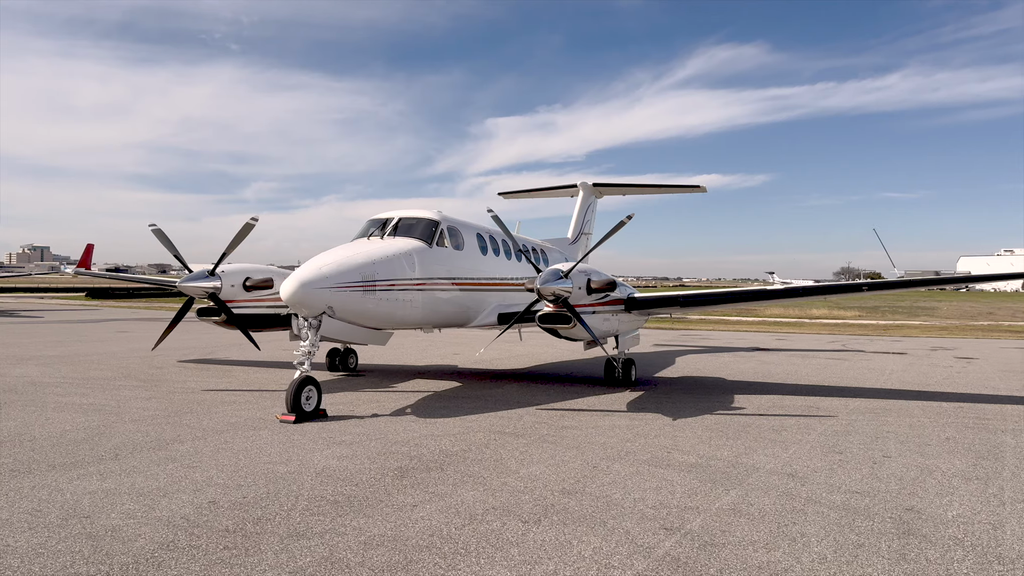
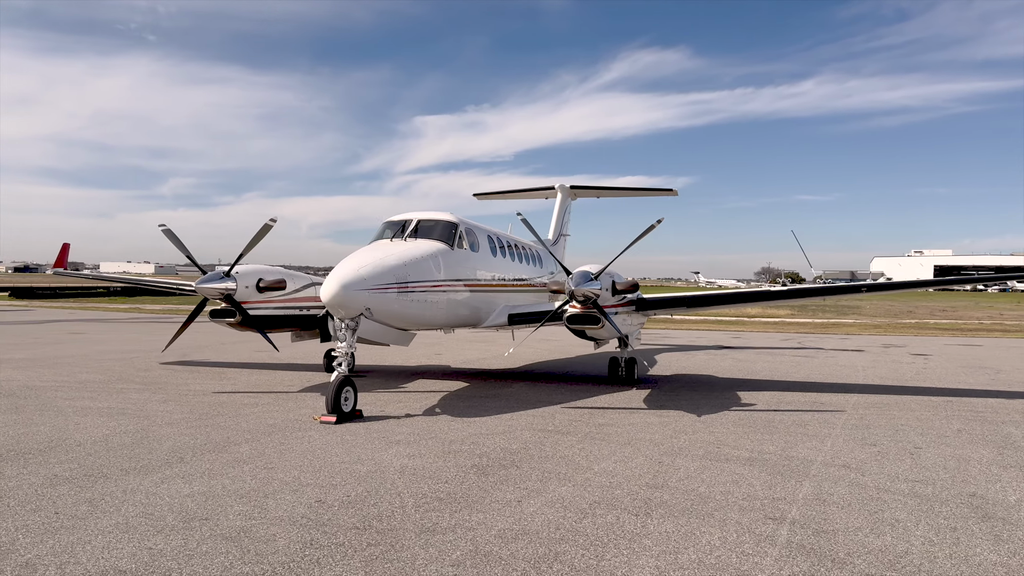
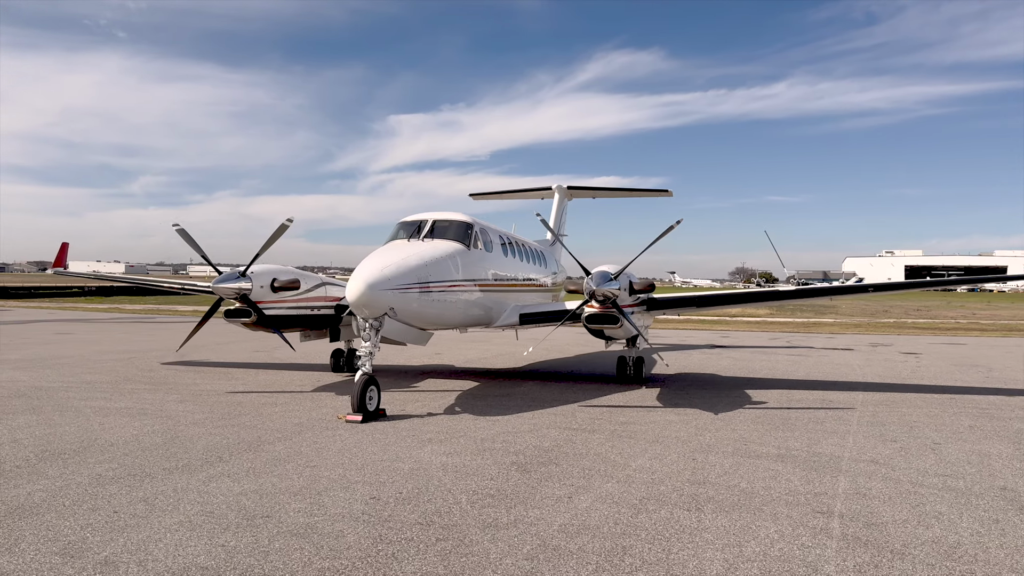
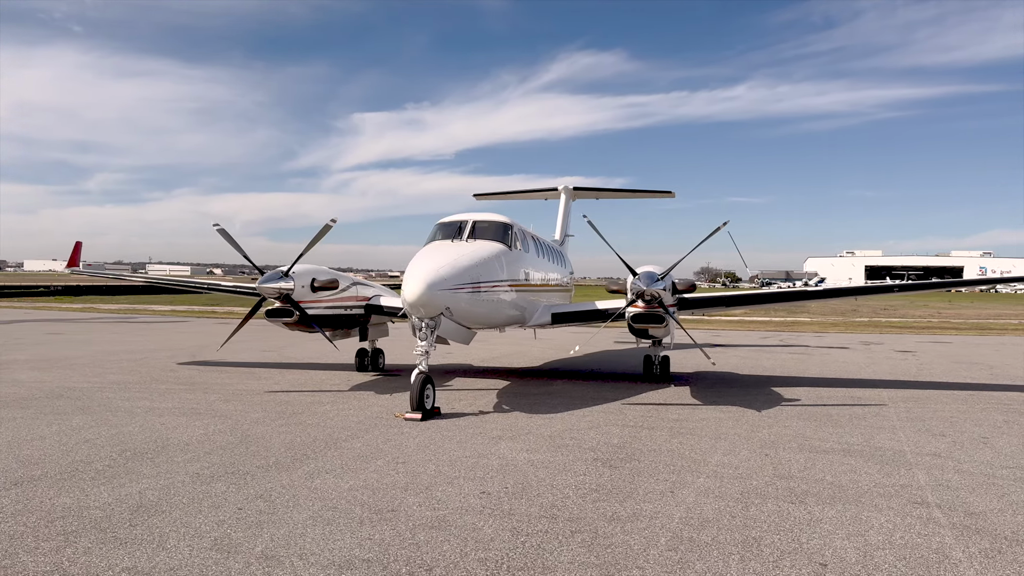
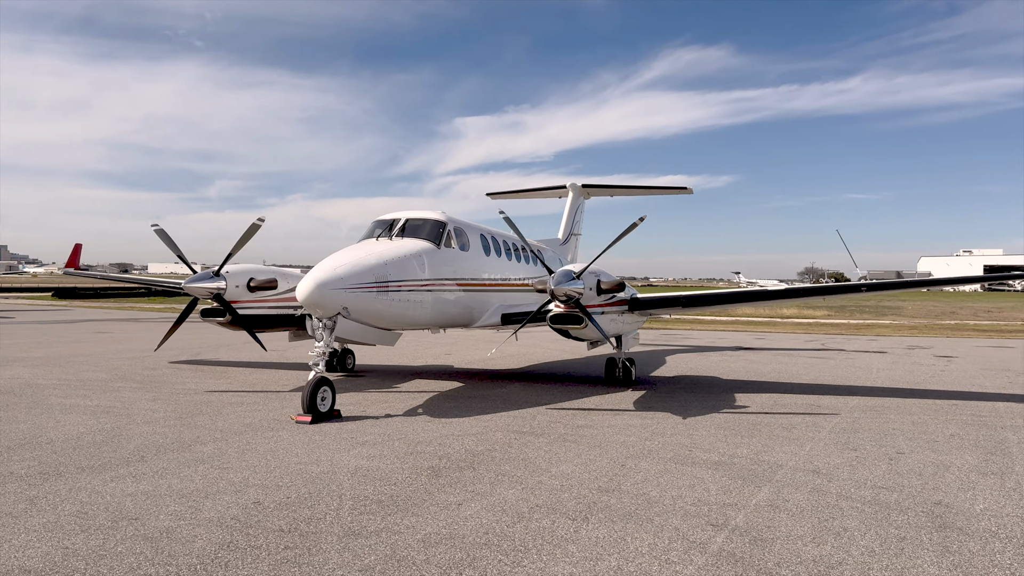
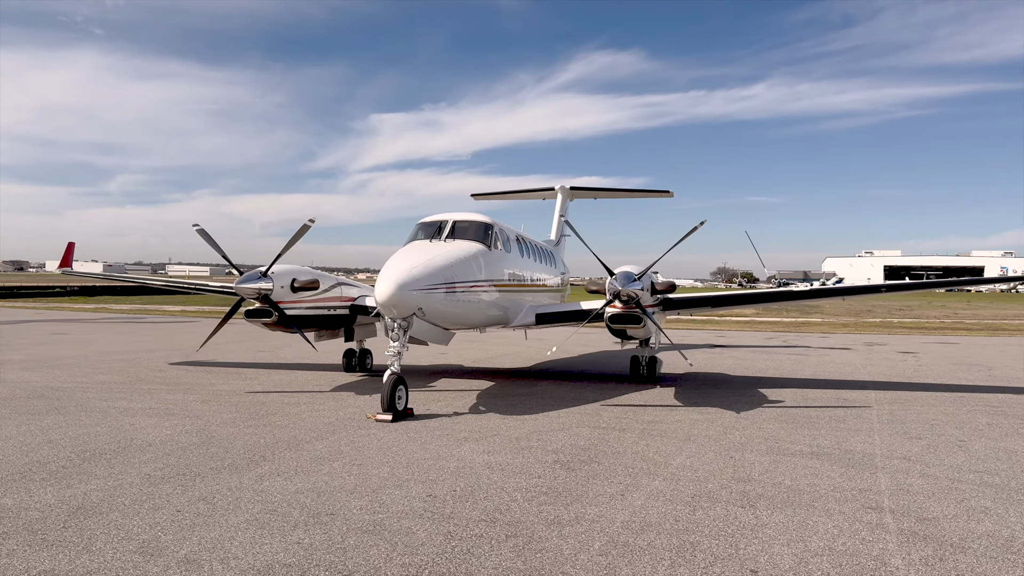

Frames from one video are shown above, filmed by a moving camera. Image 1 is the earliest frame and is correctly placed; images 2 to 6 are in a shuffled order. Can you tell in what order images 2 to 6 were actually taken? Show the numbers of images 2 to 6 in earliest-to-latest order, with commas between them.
5, 2, 3, 6, 4
